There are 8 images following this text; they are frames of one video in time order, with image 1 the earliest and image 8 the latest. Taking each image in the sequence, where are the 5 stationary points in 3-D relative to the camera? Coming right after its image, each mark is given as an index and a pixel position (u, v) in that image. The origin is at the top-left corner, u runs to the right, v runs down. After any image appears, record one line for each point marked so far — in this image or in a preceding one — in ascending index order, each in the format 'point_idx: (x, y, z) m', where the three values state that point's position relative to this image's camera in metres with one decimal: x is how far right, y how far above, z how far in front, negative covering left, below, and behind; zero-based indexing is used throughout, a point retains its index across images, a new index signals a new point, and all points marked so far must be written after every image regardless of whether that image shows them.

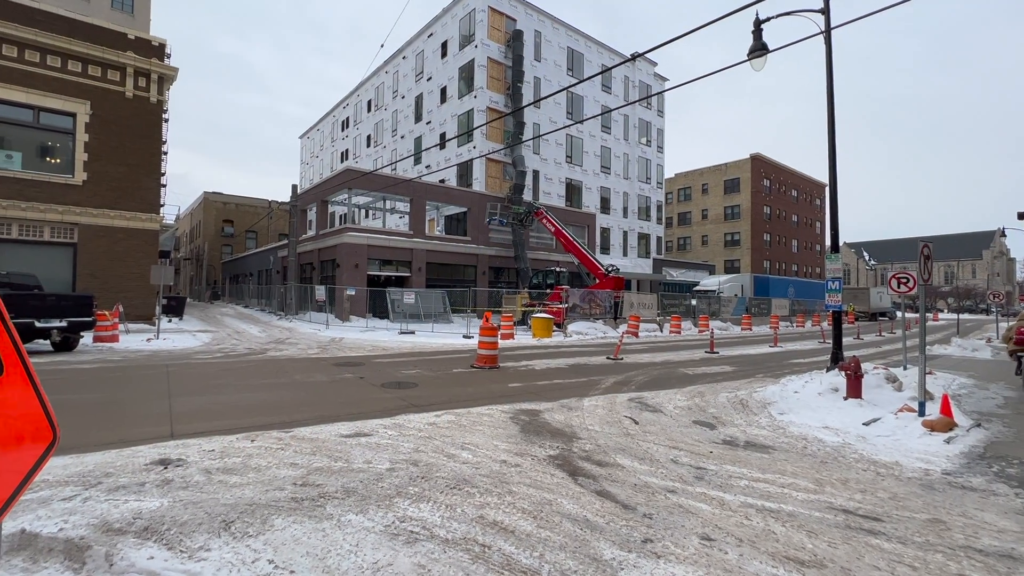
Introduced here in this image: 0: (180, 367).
0: (-7.9, -1.9, +11.0) m
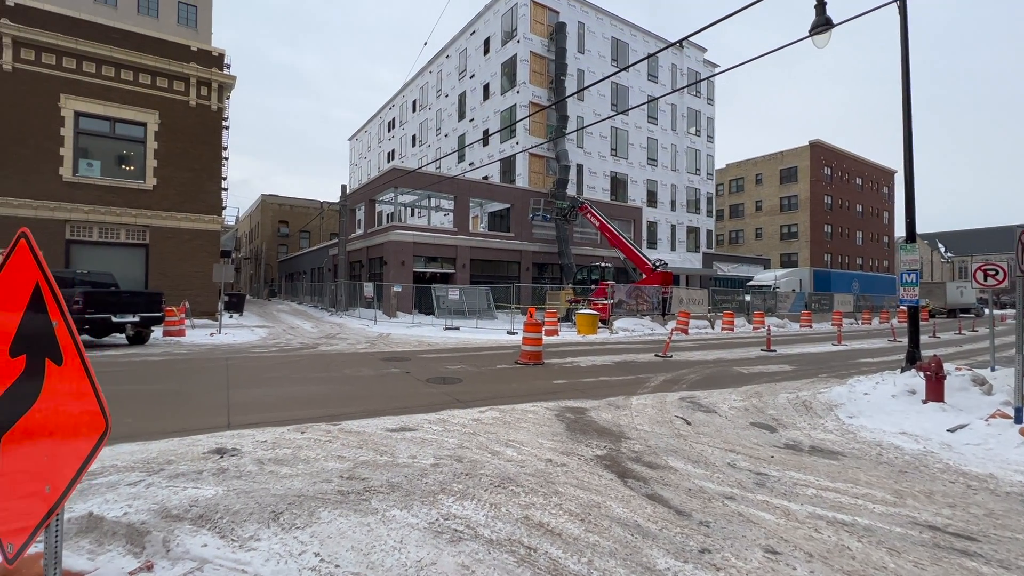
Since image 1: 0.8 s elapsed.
0: (-6.8, -1.8, +11.5) m
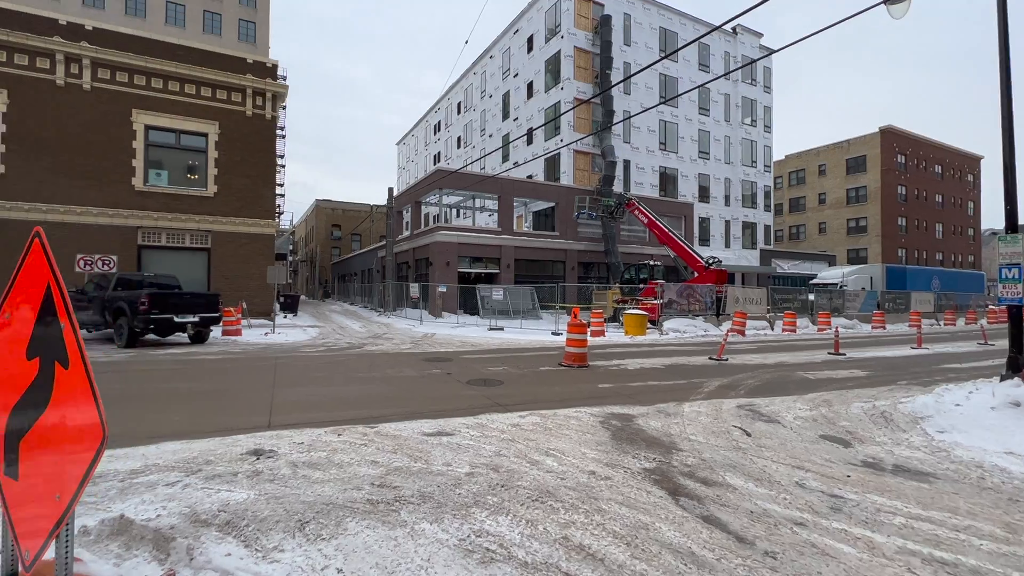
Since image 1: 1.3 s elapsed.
0: (-5.7, -1.8, +11.8) m
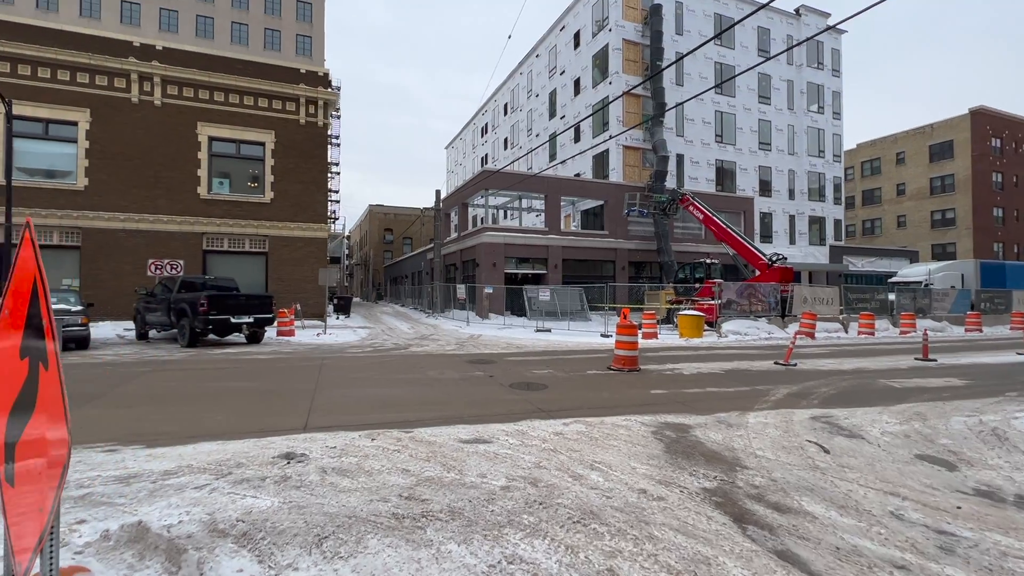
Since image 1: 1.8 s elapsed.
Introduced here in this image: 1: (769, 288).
0: (-4.6, -1.8, +11.9) m
1: (+11.0, 0.0, +19.9) m
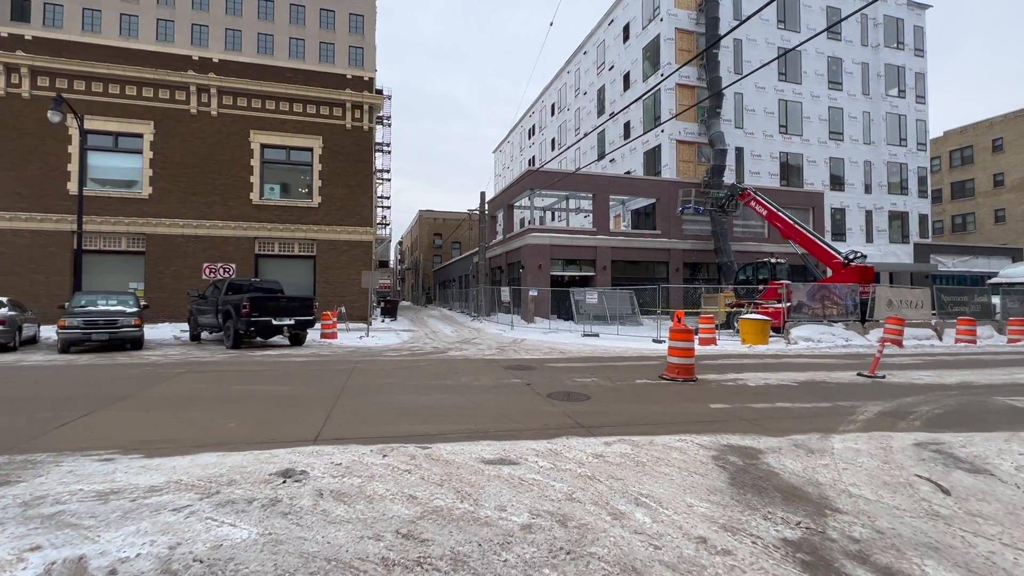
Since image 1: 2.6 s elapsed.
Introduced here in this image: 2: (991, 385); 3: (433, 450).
0: (-3.6, -1.9, +11.5) m
1: (+12.8, 0.0, +17.8) m
2: (+10.1, -2.0, +9.8) m
3: (-0.9, -1.8, +5.2) m
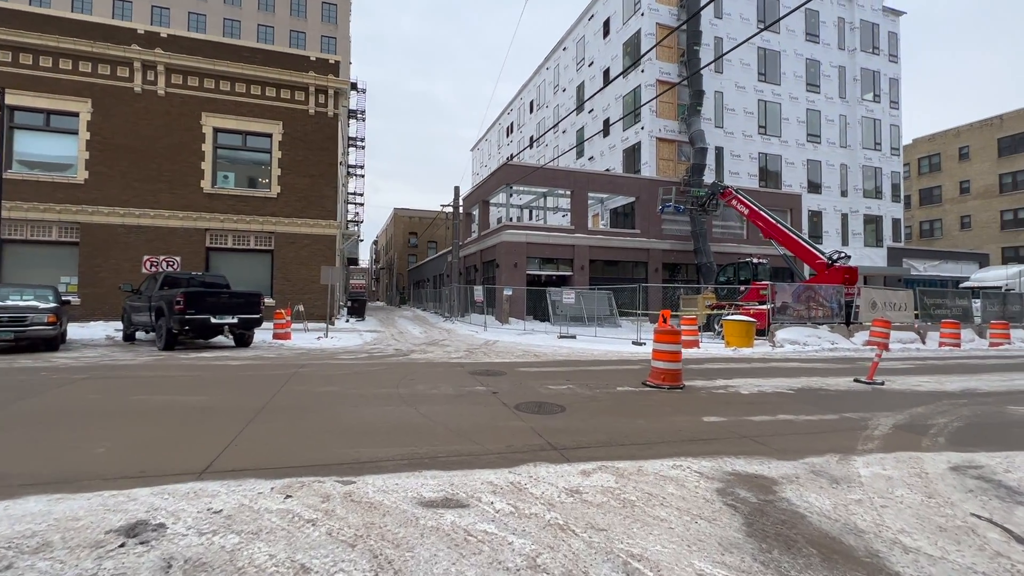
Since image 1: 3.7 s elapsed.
0: (-4.3, -1.7, +10.1) m
1: (+11.8, -0.1, +17.2) m
2: (+9.5, -2.0, +9.1) m
3: (-1.3, -1.7, +3.9) m
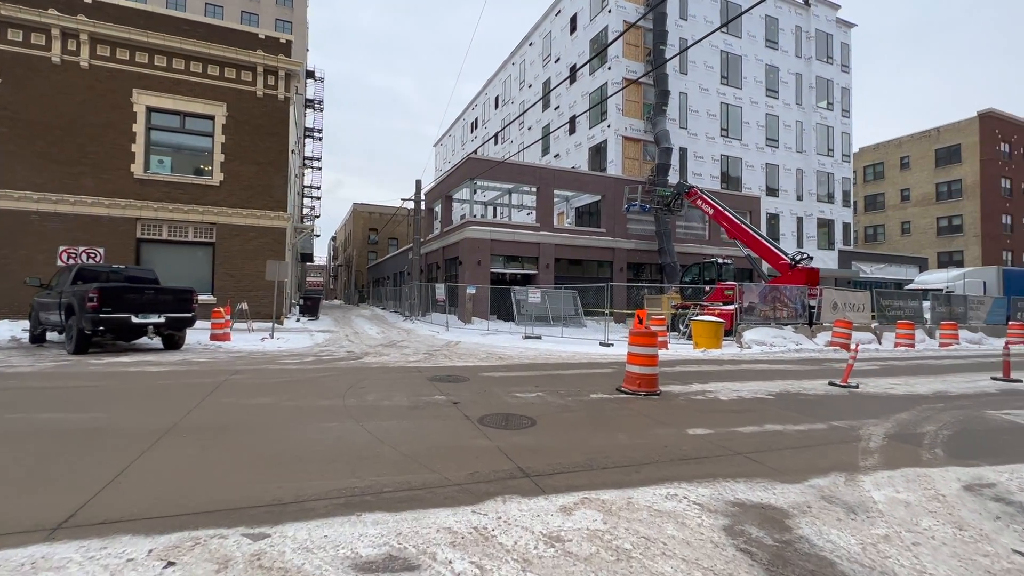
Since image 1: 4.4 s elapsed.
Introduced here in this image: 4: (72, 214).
0: (-5.0, -1.7, +8.9) m
1: (+10.4, -0.1, +17.2) m
2: (+8.8, -2.1, +9.0) m
3: (-1.6, -1.6, +3.0) m
4: (-16.6, +2.8, +17.5) m
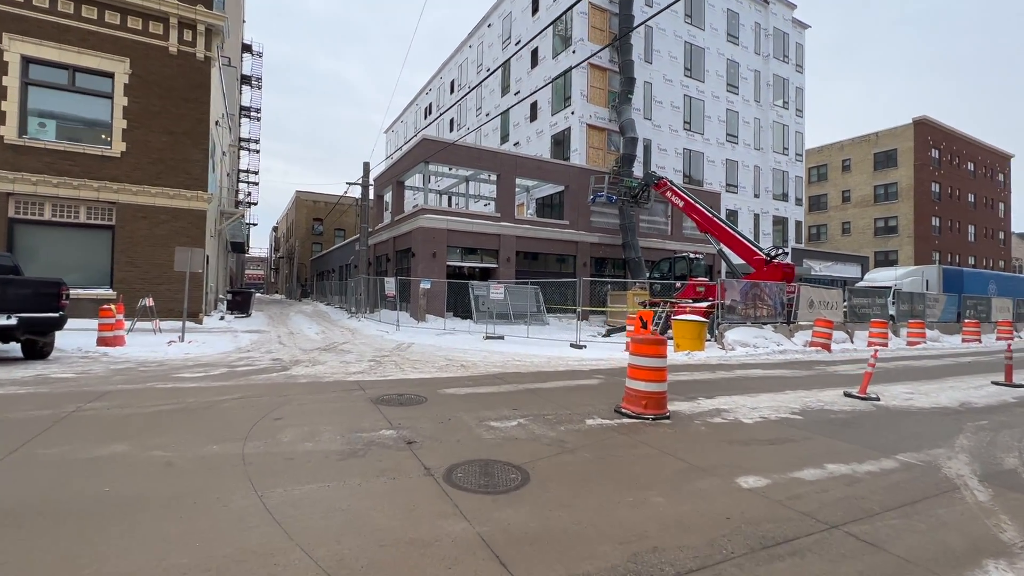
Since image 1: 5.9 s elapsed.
0: (-5.4, -1.5, +6.5) m
1: (+9.1, 0.0, +16.3) m
2: (+8.3, -2.0, +8.0) m
3: (-1.4, -1.6, +1.0) m
4: (-17.8, +3.1, +13.8) m
